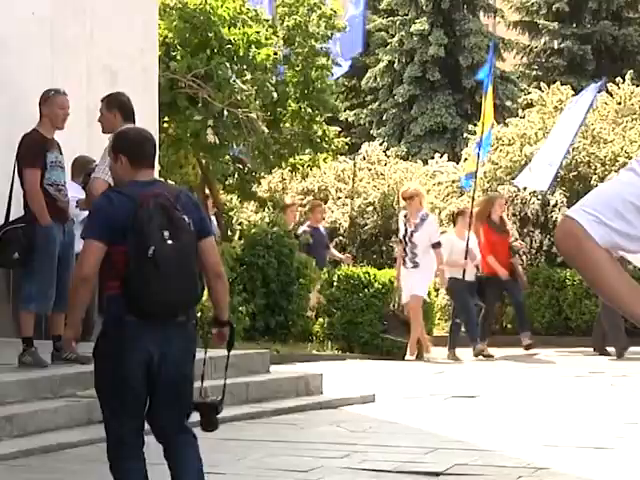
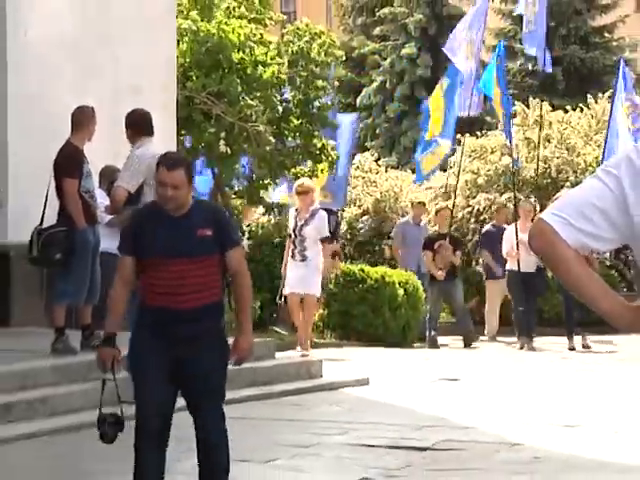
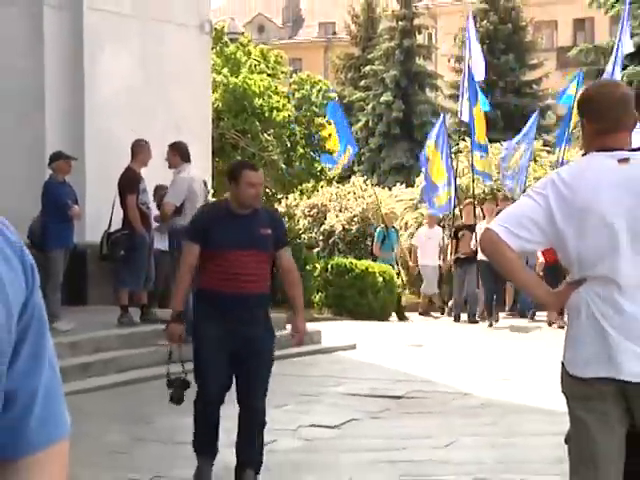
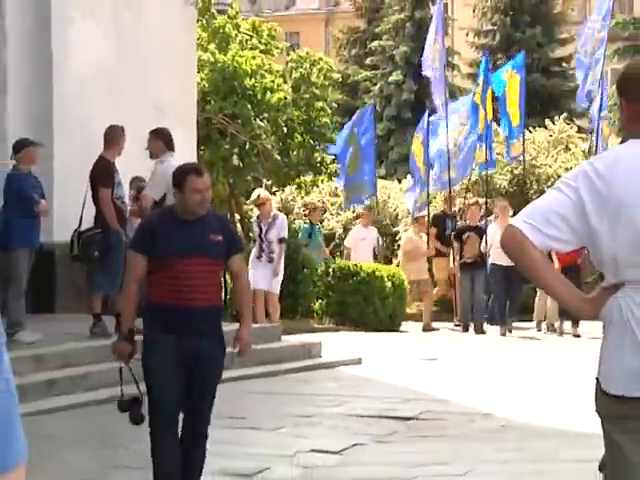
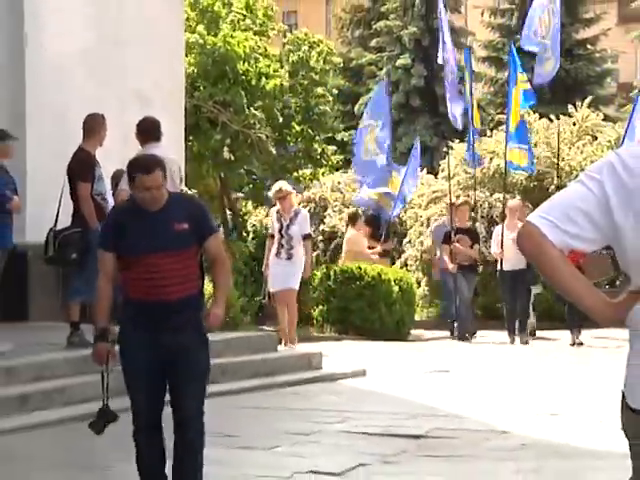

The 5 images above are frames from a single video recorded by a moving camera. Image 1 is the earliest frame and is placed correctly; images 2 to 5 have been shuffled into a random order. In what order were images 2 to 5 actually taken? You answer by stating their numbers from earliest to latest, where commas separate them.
2, 5, 4, 3
